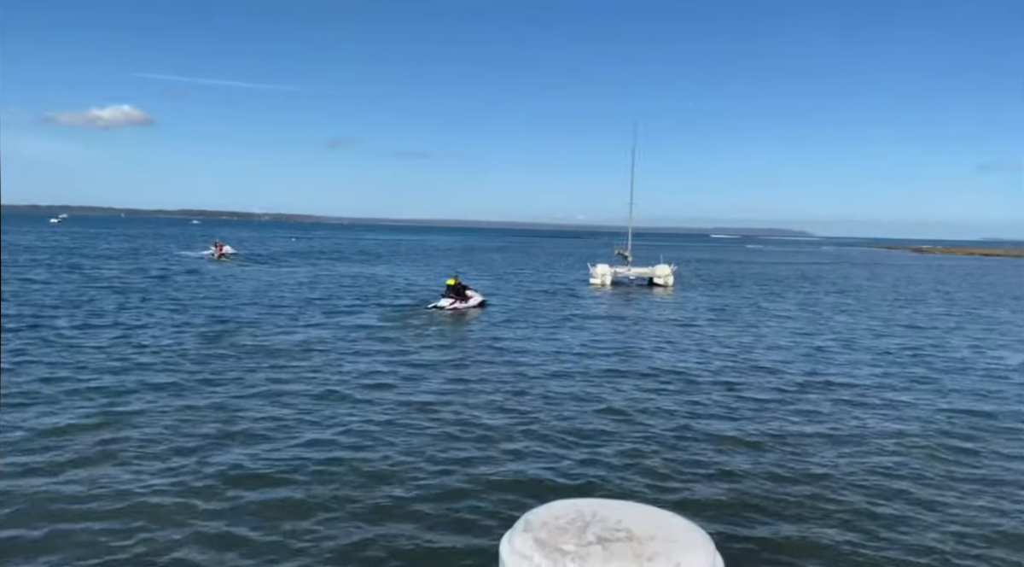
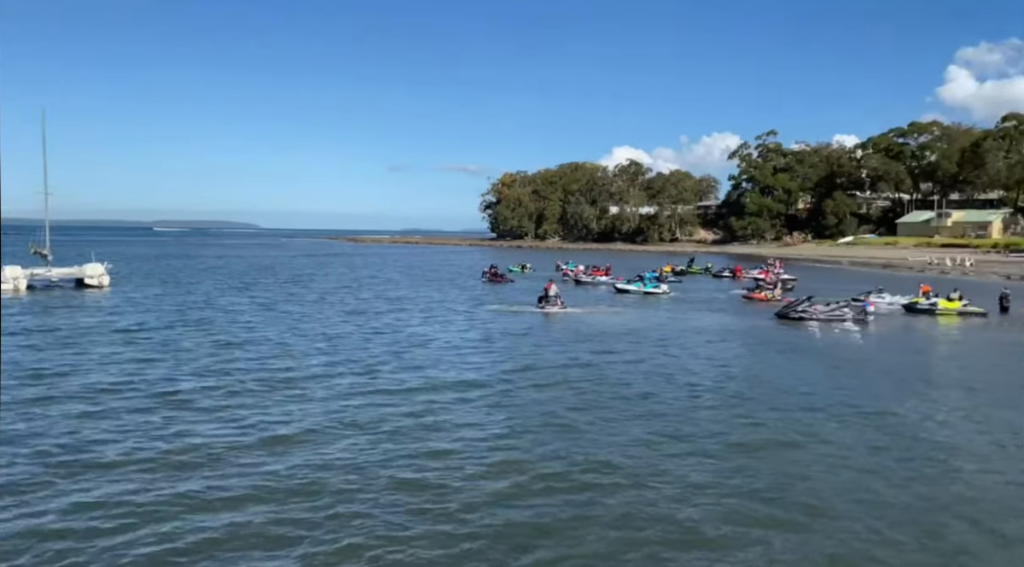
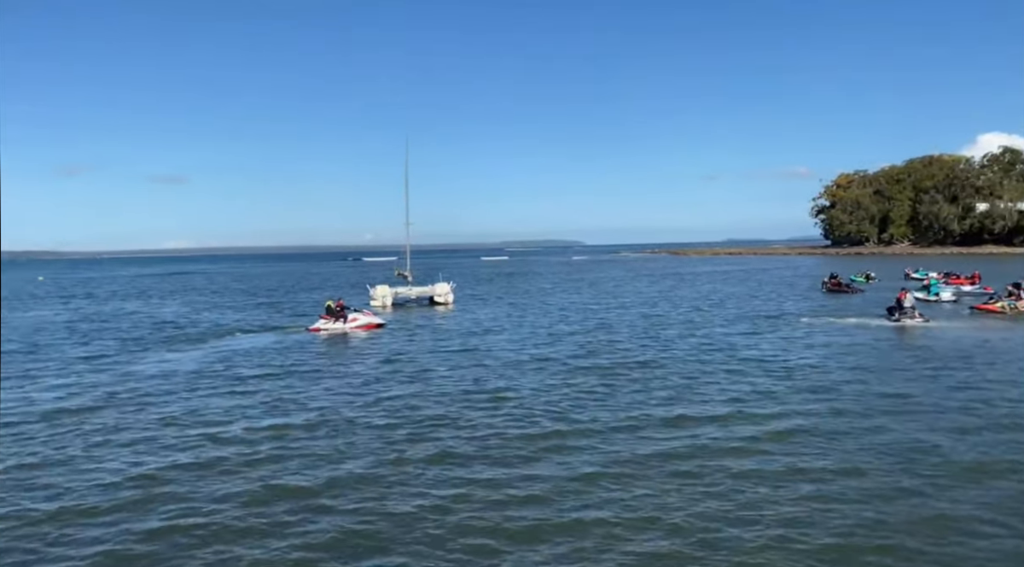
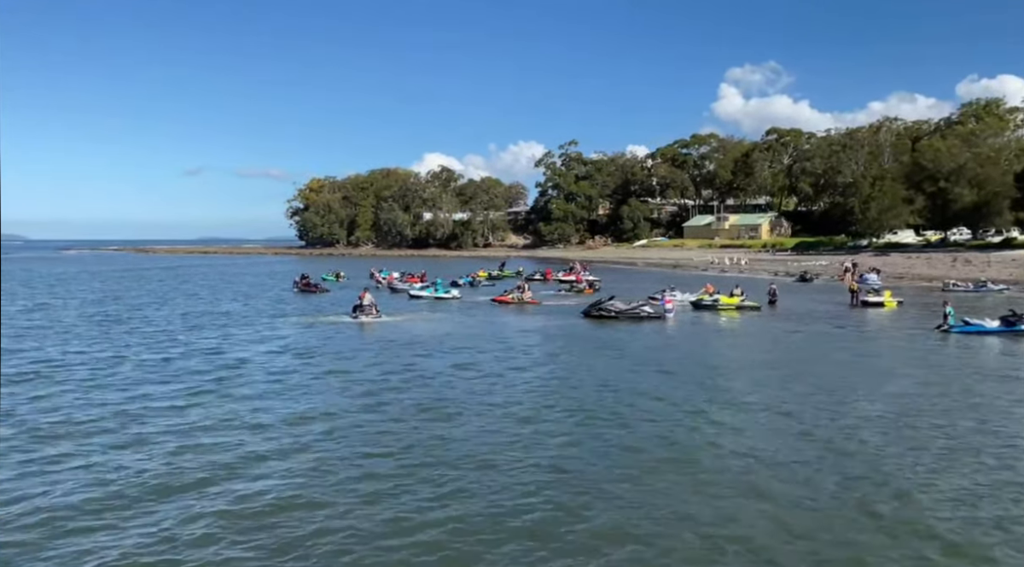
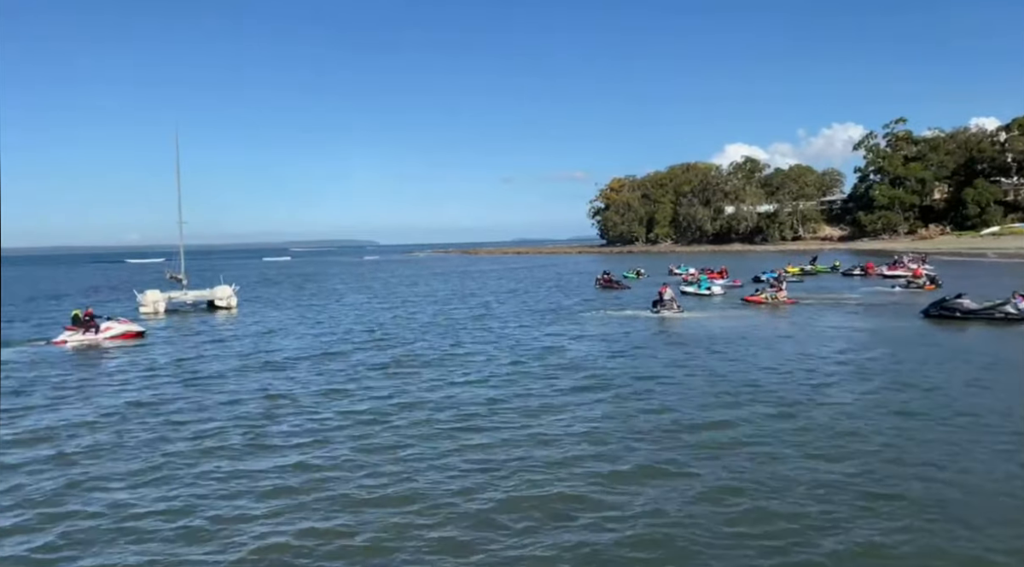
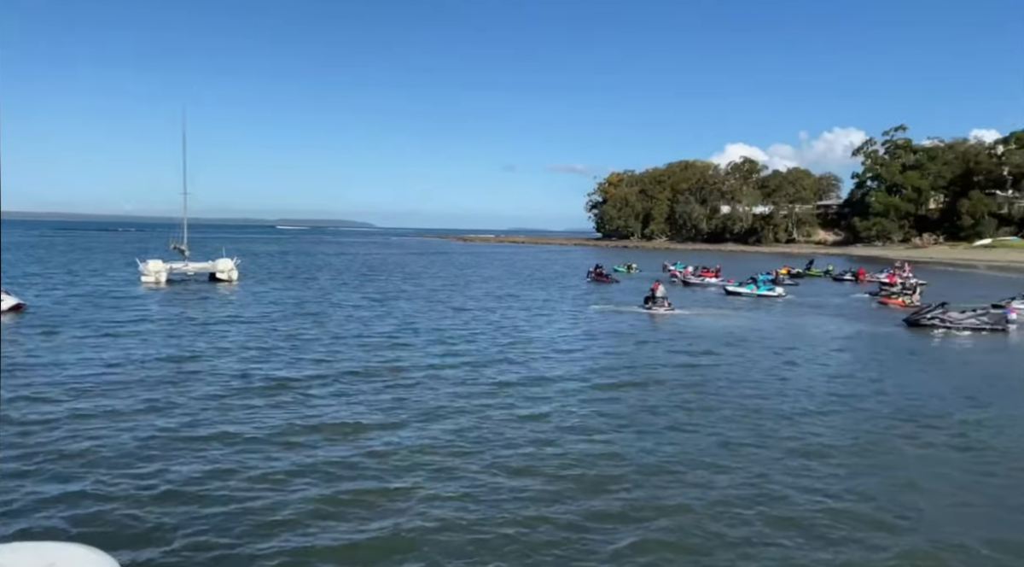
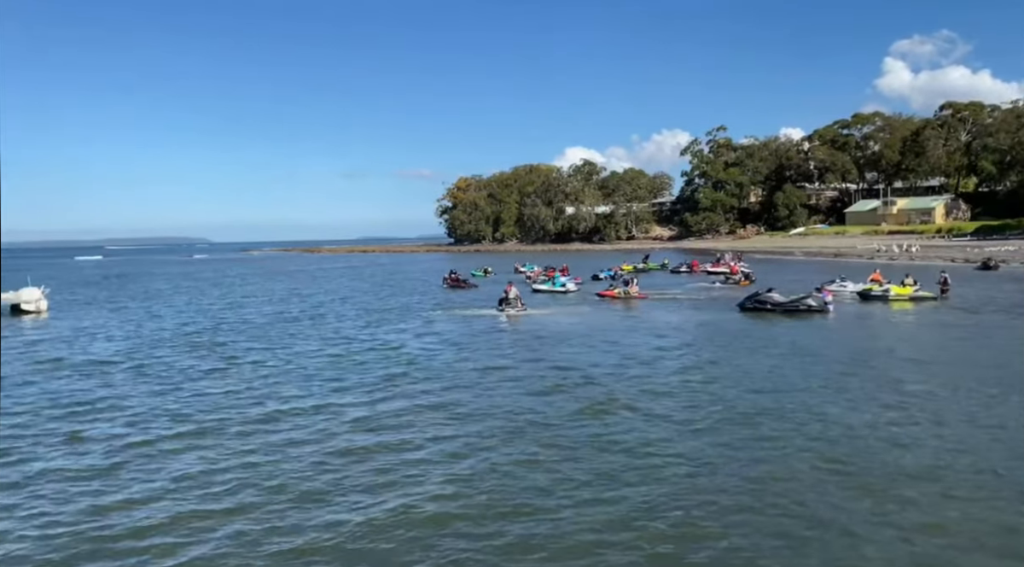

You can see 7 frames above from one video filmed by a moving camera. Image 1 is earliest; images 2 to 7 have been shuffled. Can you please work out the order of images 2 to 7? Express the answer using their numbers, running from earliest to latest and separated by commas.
6, 2, 4, 7, 5, 3
